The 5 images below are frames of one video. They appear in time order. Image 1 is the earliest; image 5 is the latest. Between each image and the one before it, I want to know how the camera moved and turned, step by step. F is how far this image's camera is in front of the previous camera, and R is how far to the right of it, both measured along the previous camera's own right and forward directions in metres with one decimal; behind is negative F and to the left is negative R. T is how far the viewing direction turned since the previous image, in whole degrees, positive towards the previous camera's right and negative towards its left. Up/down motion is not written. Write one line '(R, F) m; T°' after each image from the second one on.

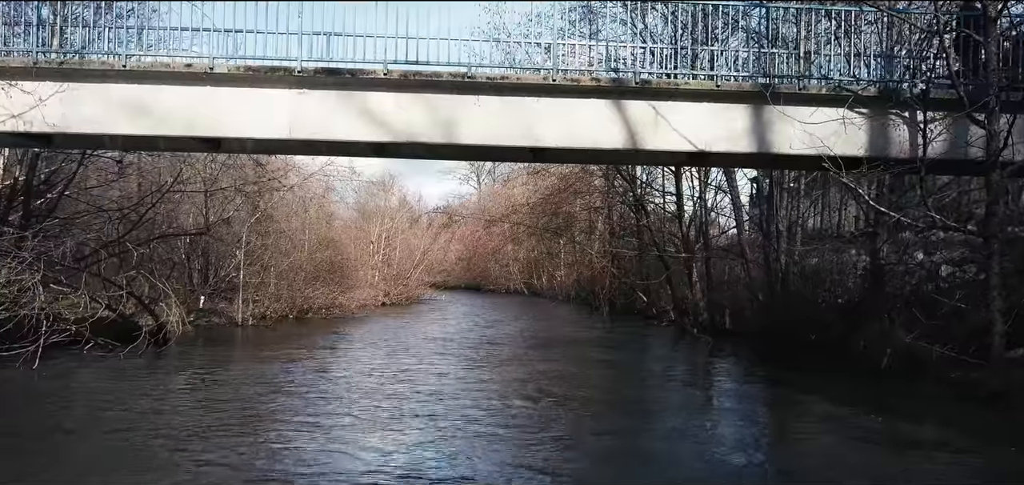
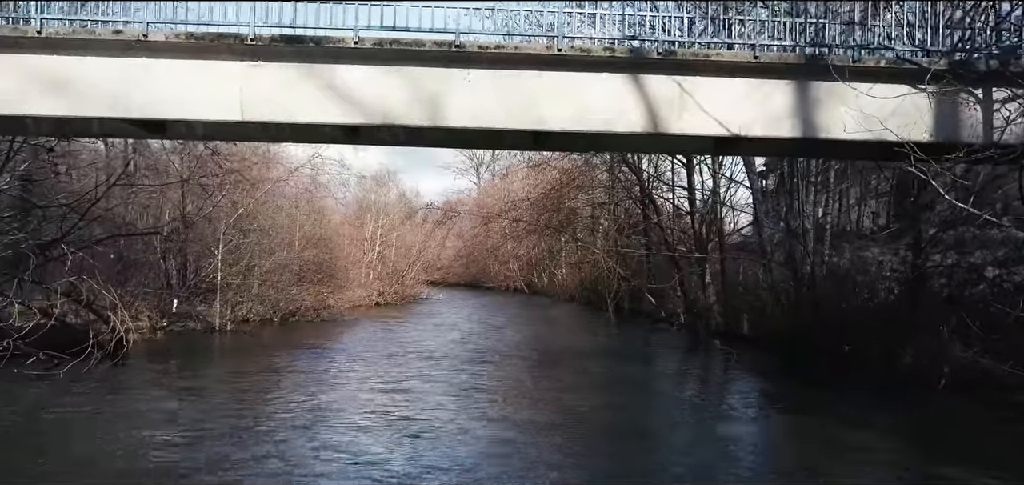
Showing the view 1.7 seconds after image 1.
(0.0, +1.5) m; 0°
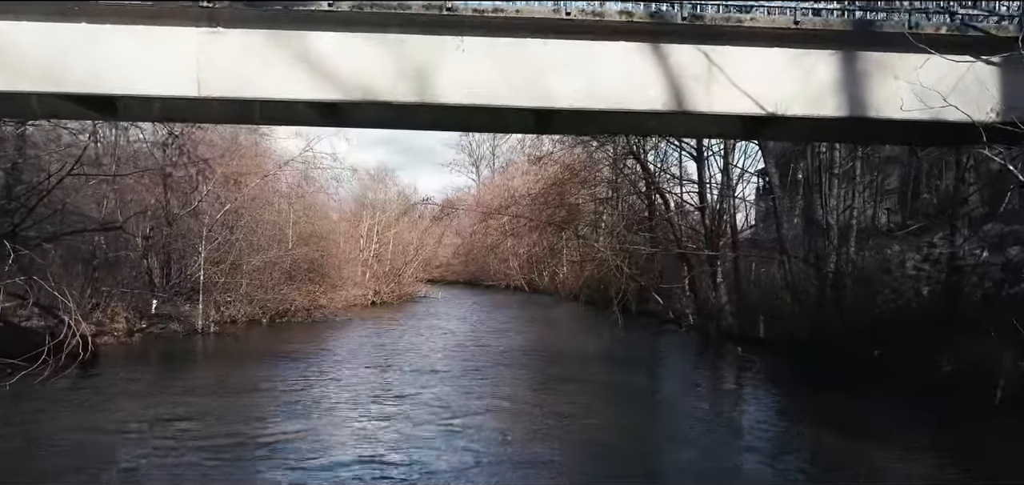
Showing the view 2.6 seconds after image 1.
(0.0, +1.0) m; 0°
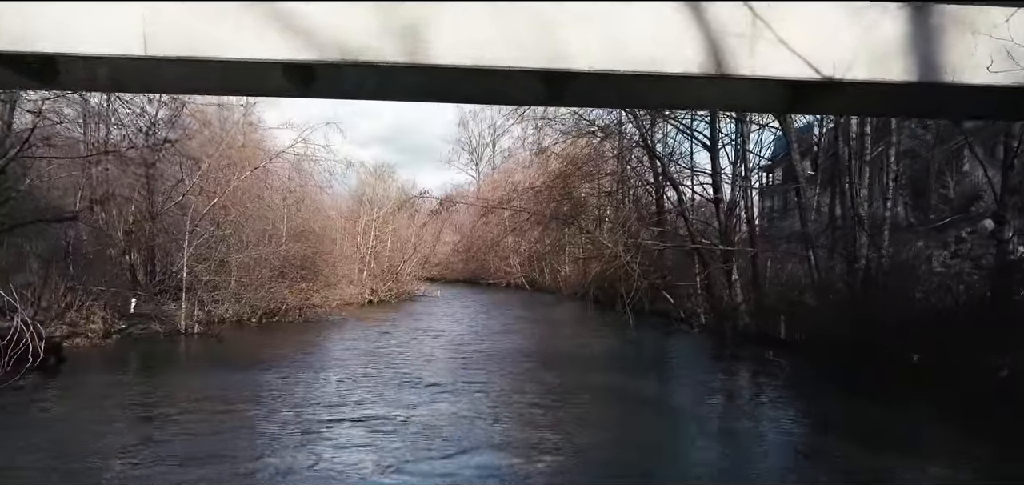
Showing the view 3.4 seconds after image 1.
(-0.1, +1.0) m; 0°
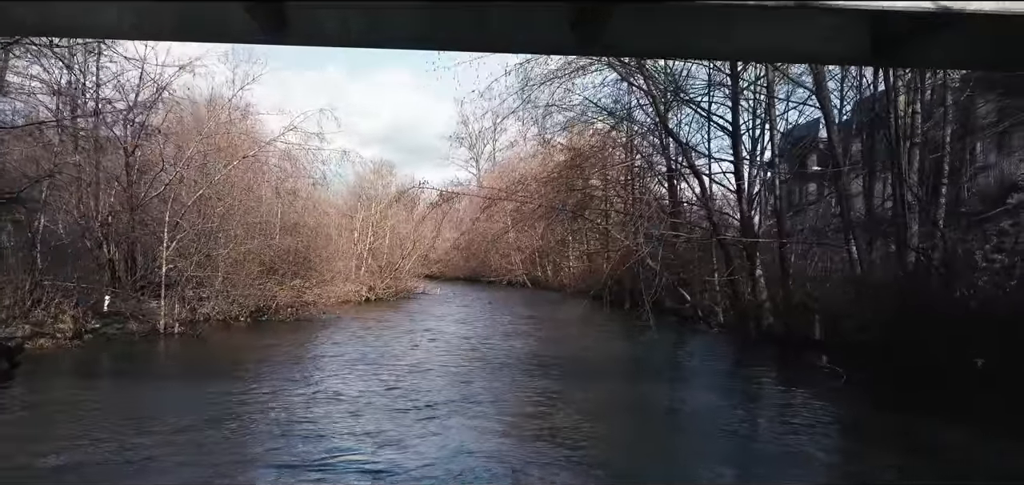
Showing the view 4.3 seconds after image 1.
(-0.1, +1.2) m; 0°
